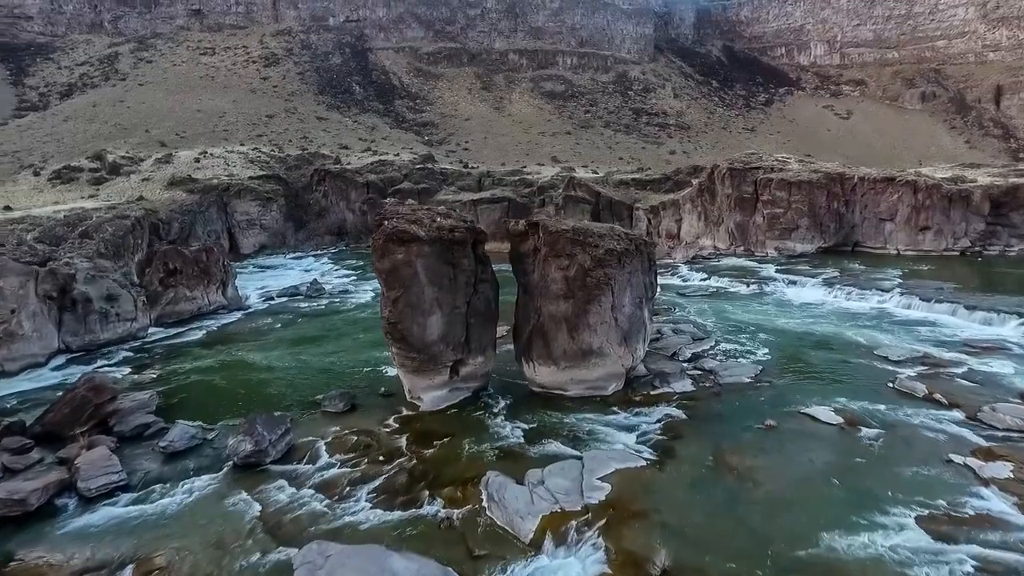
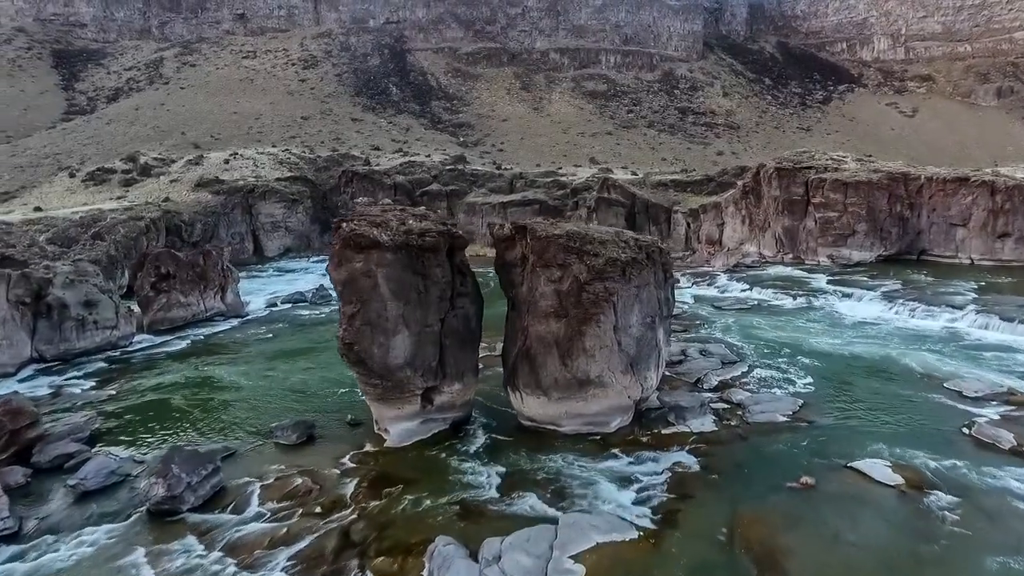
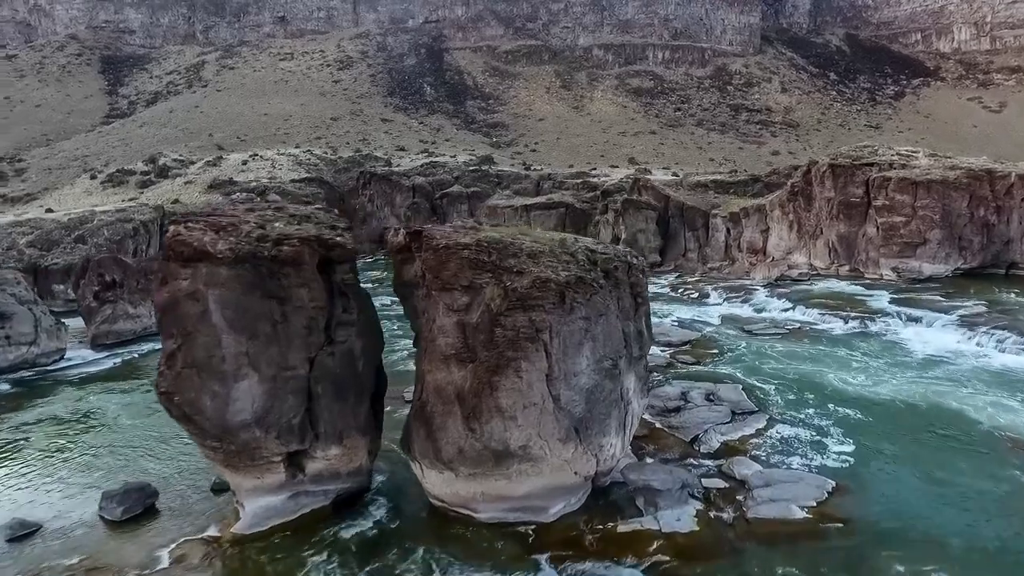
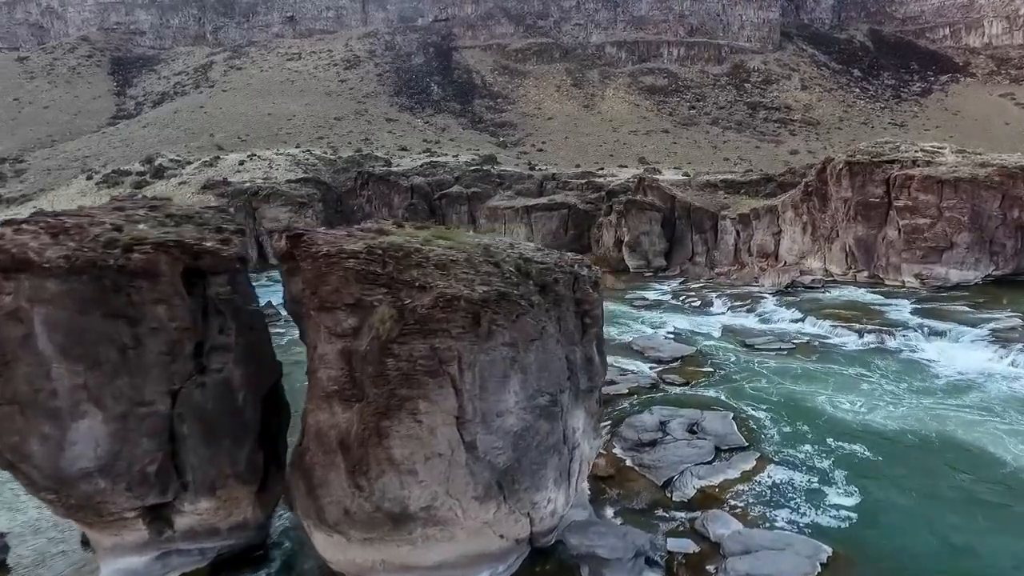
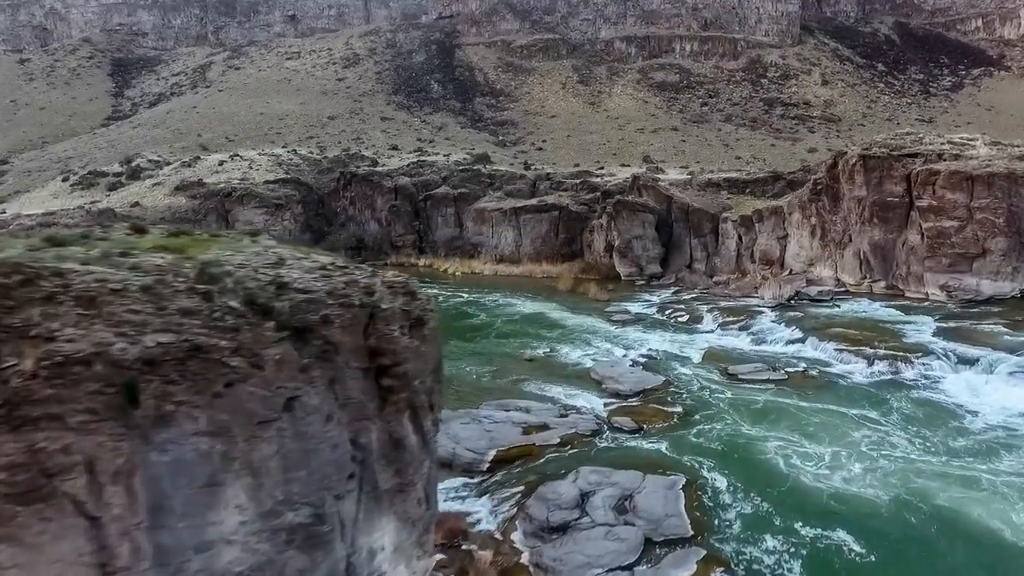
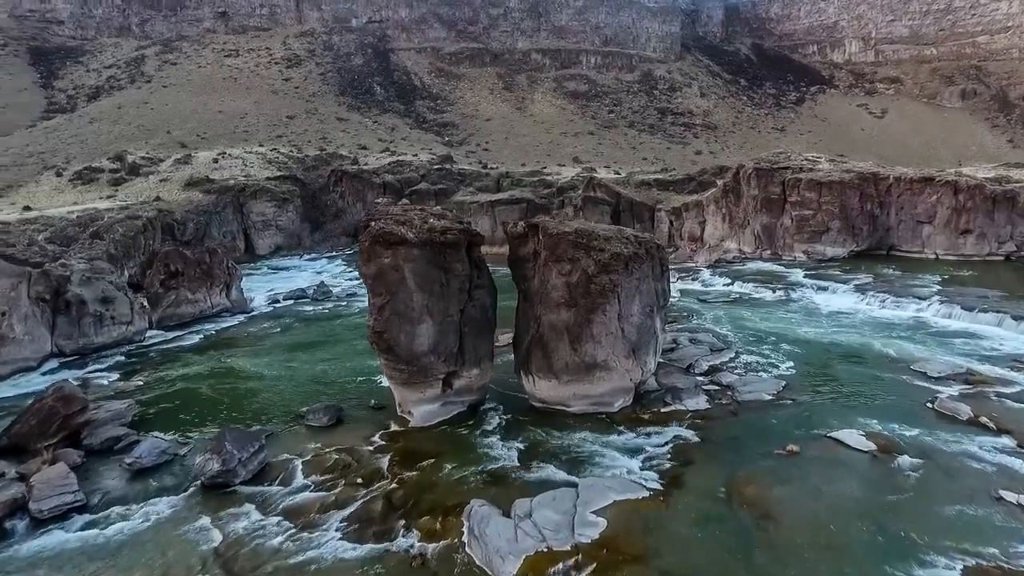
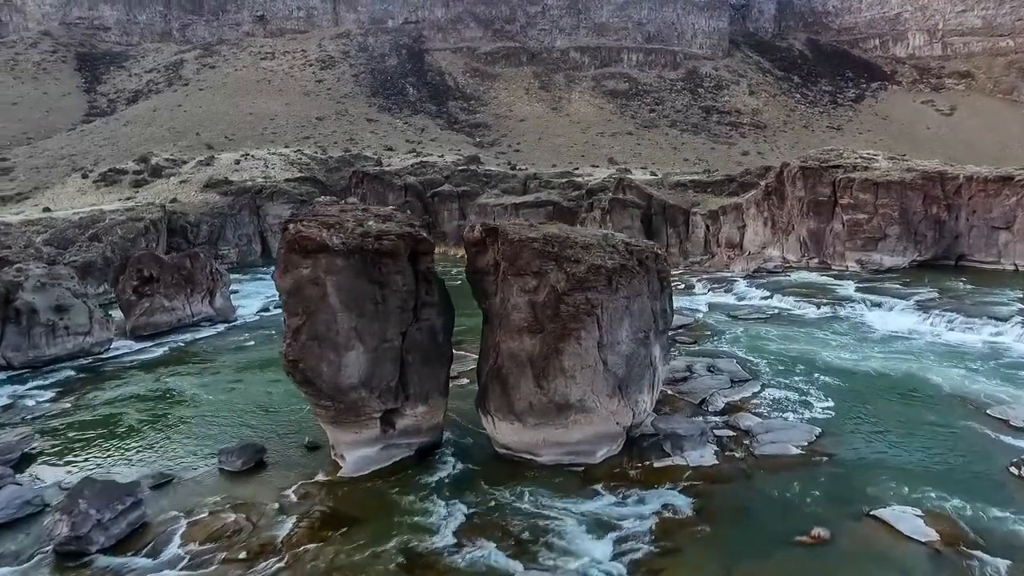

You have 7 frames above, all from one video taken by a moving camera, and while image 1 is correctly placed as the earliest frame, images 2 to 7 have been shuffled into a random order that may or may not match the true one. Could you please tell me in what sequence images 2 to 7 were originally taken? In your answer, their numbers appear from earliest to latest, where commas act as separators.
6, 2, 7, 3, 4, 5
